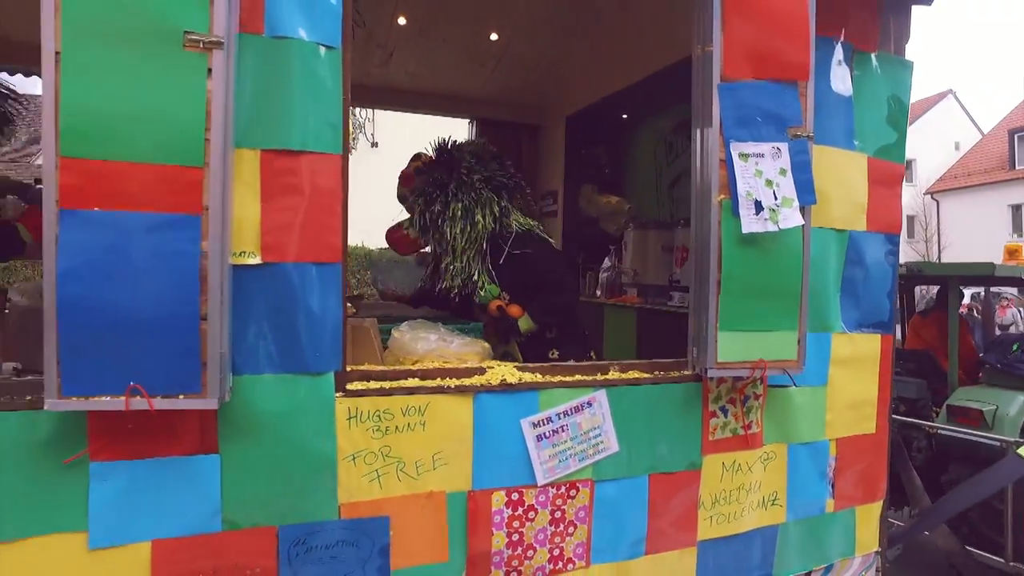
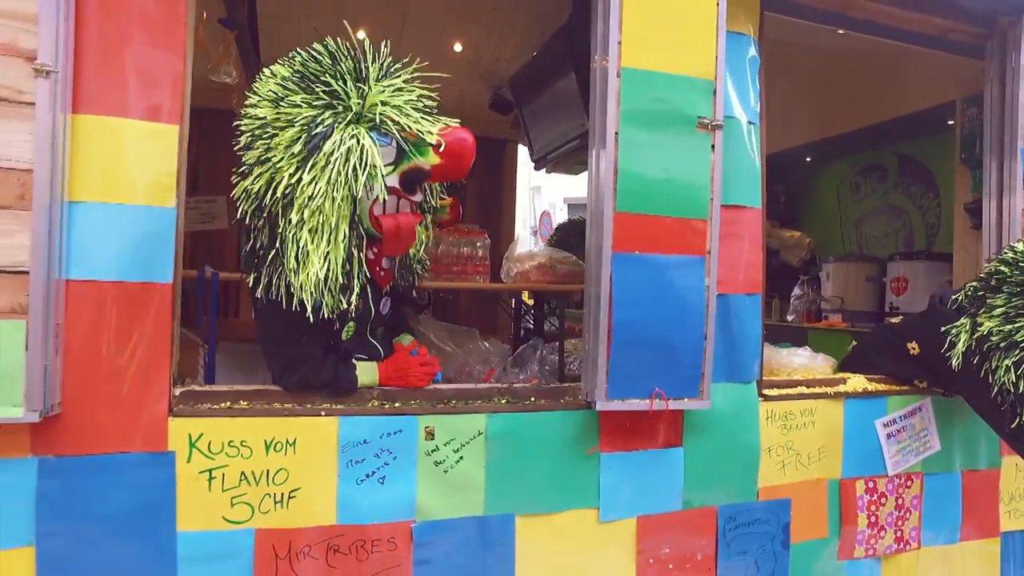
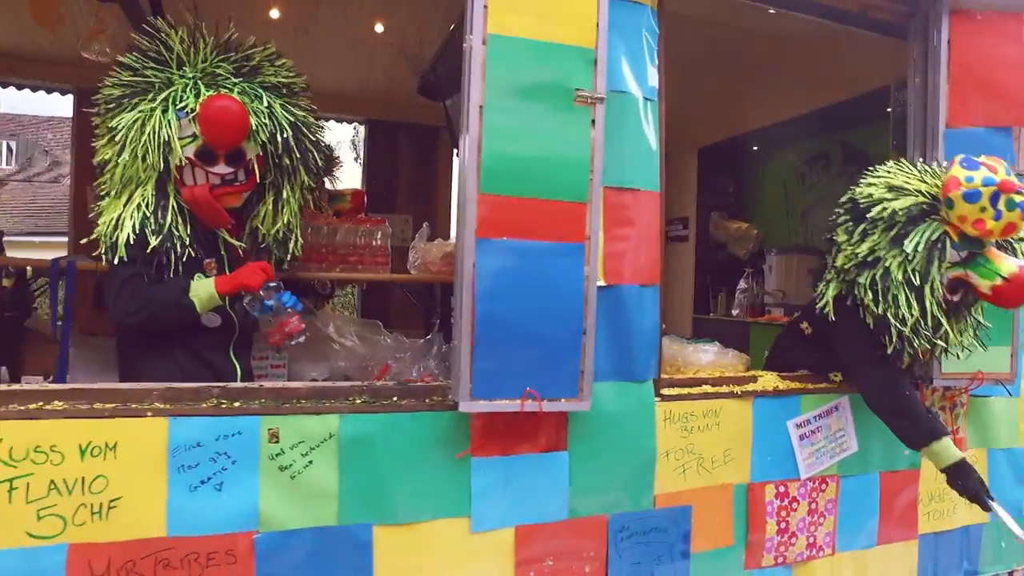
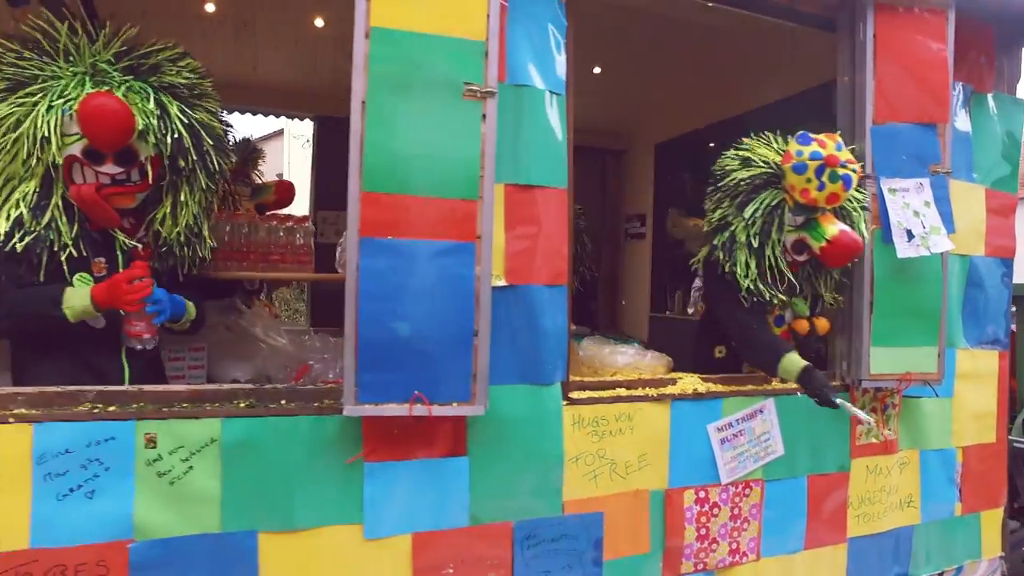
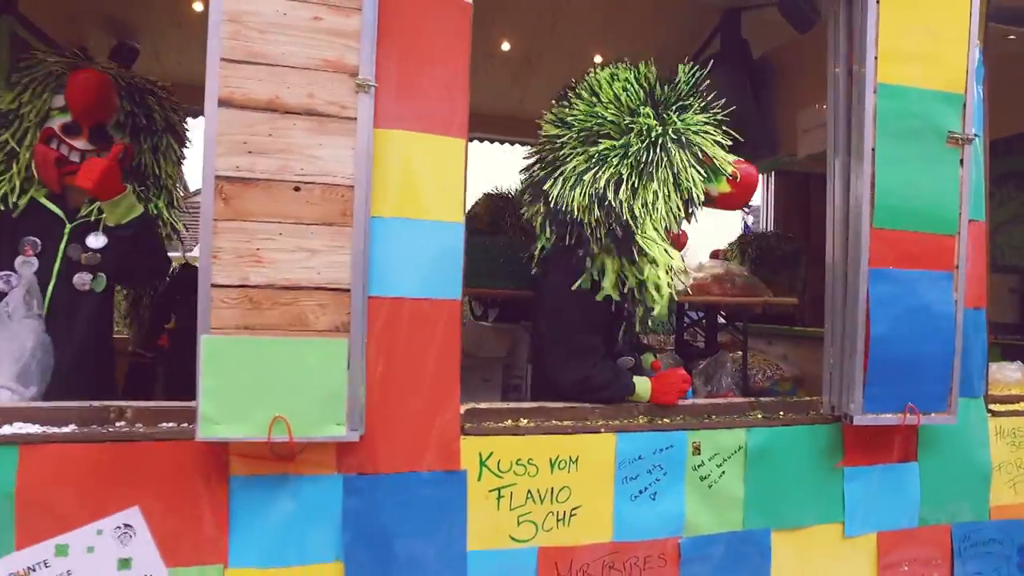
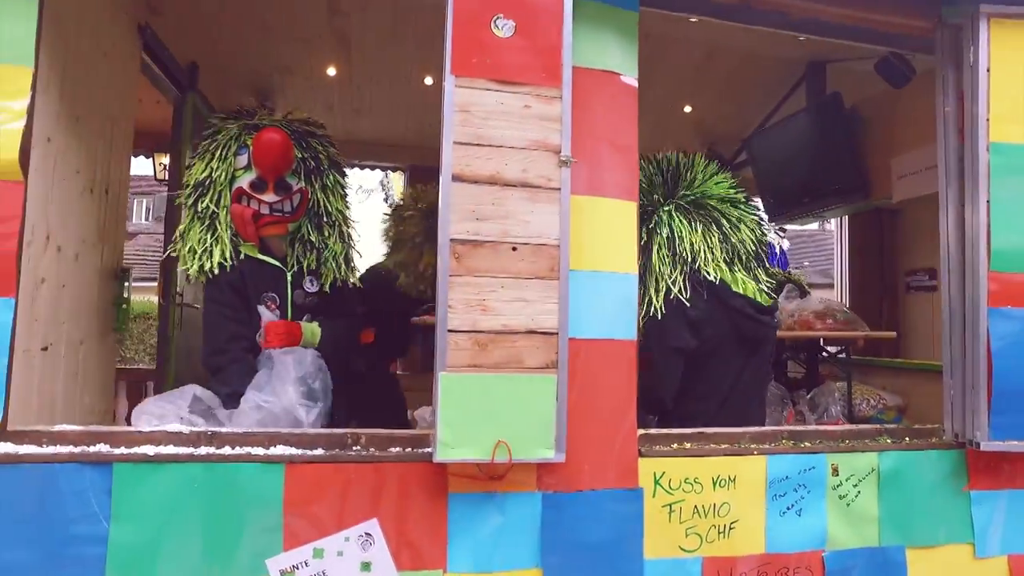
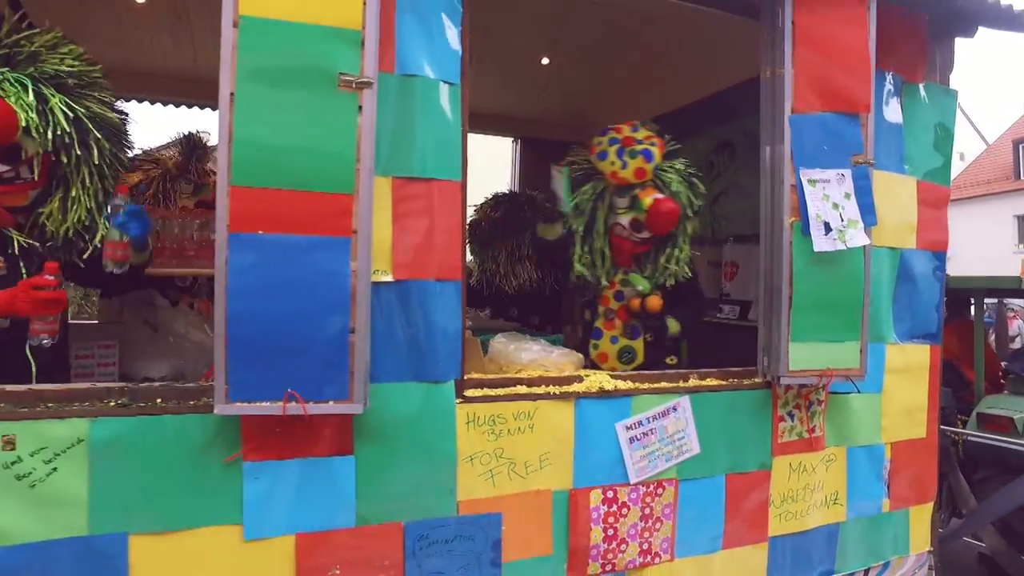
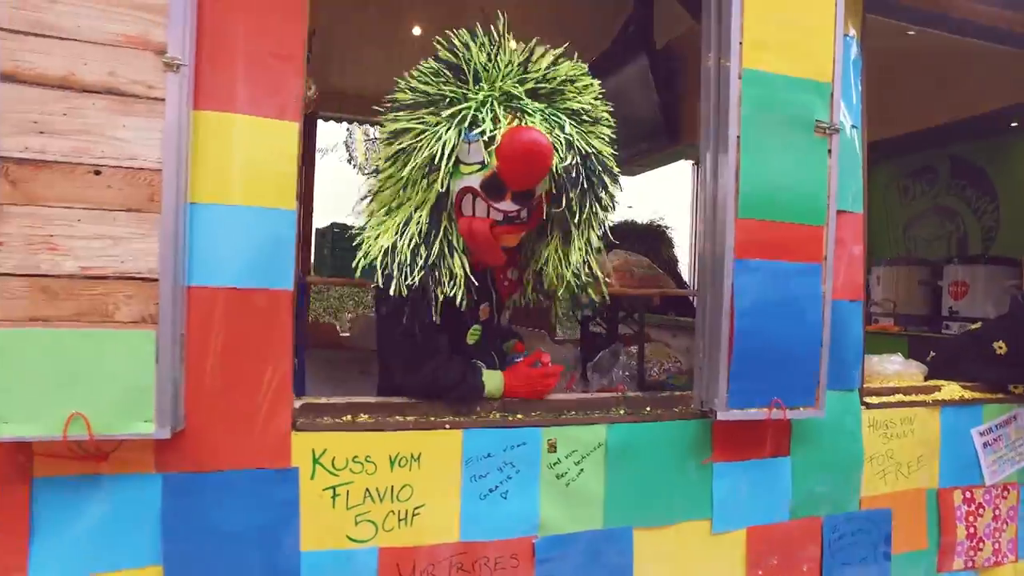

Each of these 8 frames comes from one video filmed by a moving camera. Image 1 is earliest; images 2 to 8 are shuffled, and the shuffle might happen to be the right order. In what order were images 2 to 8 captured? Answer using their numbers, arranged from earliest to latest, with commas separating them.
7, 4, 3, 2, 8, 5, 6
